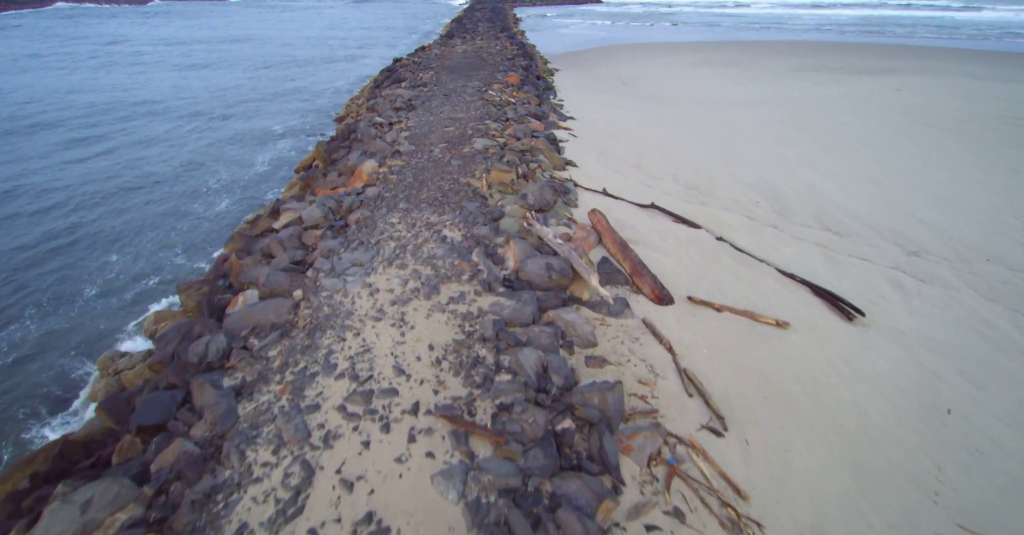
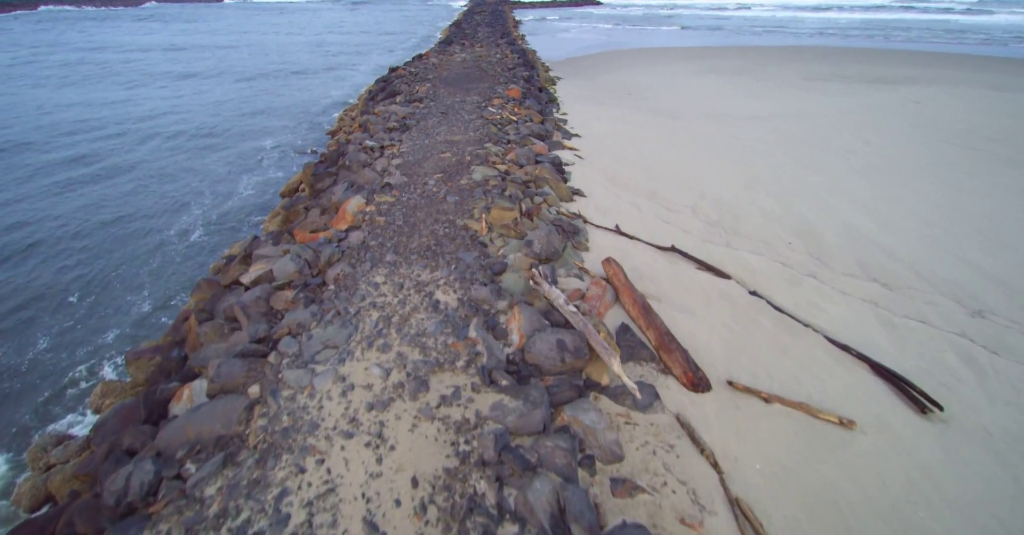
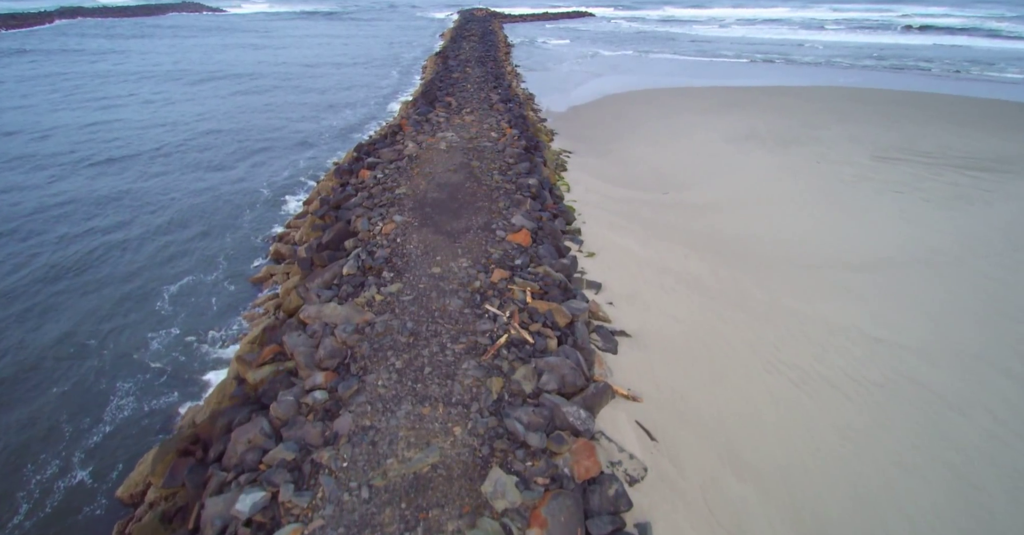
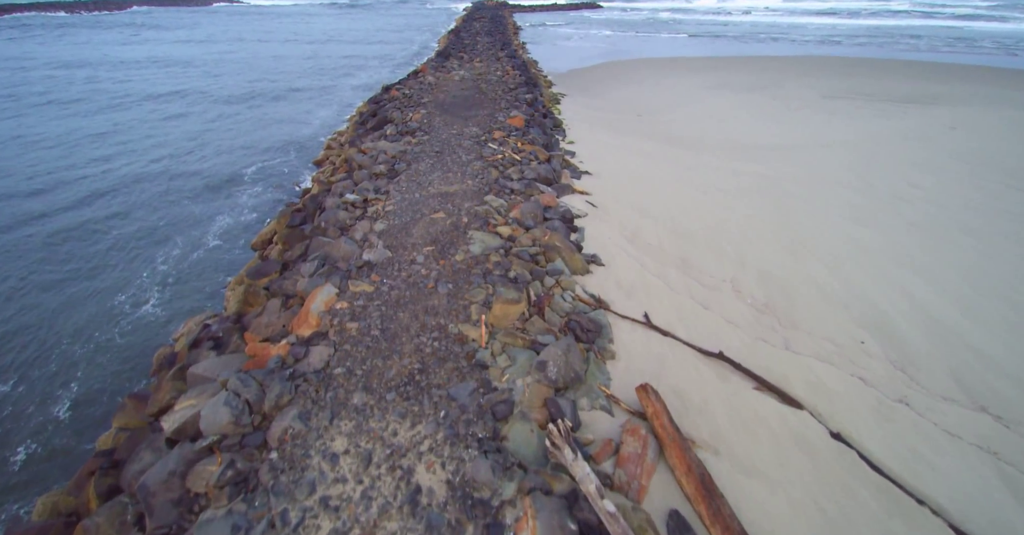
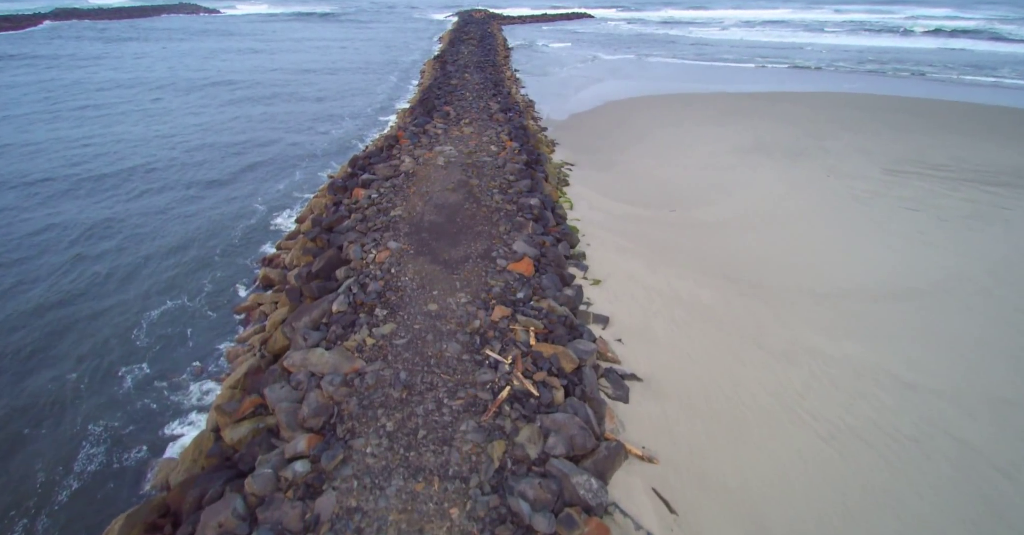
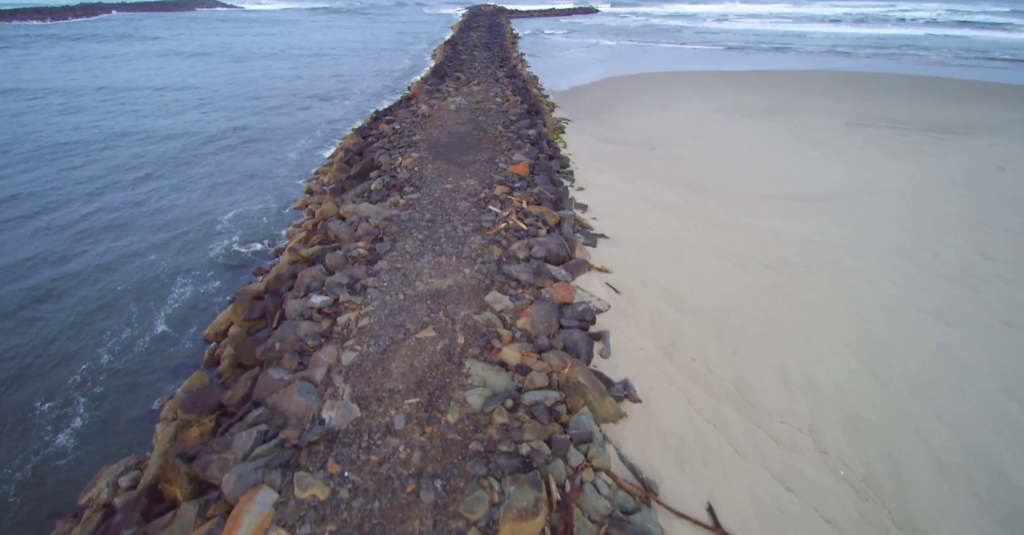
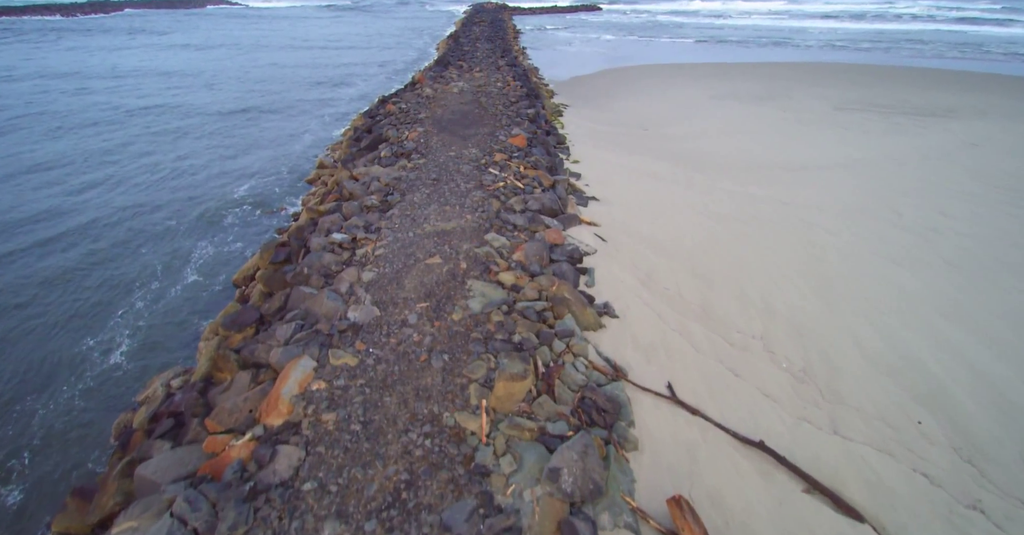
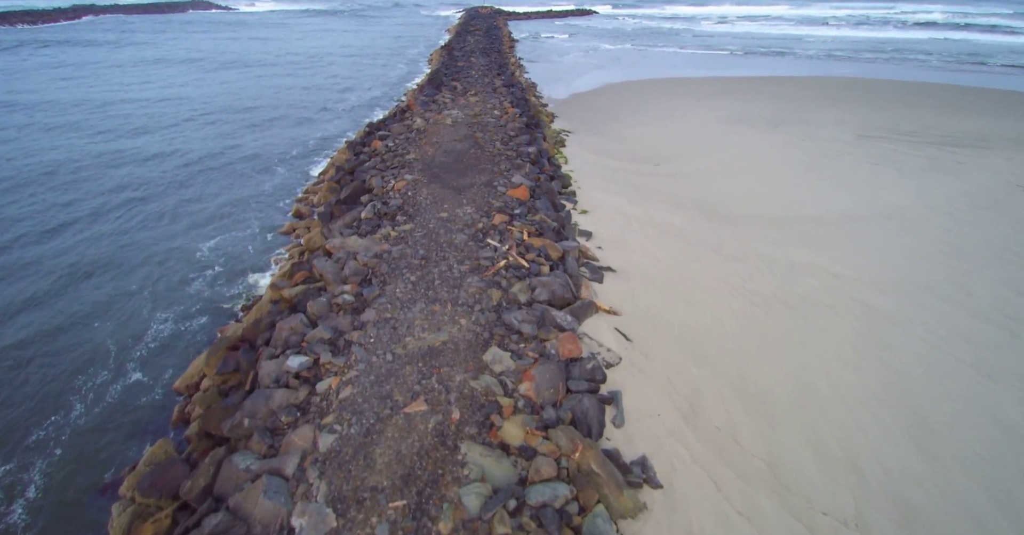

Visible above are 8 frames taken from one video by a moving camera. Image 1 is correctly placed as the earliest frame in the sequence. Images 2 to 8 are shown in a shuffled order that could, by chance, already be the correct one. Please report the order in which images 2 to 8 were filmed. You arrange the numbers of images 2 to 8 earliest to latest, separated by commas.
2, 4, 7, 6, 8, 3, 5
